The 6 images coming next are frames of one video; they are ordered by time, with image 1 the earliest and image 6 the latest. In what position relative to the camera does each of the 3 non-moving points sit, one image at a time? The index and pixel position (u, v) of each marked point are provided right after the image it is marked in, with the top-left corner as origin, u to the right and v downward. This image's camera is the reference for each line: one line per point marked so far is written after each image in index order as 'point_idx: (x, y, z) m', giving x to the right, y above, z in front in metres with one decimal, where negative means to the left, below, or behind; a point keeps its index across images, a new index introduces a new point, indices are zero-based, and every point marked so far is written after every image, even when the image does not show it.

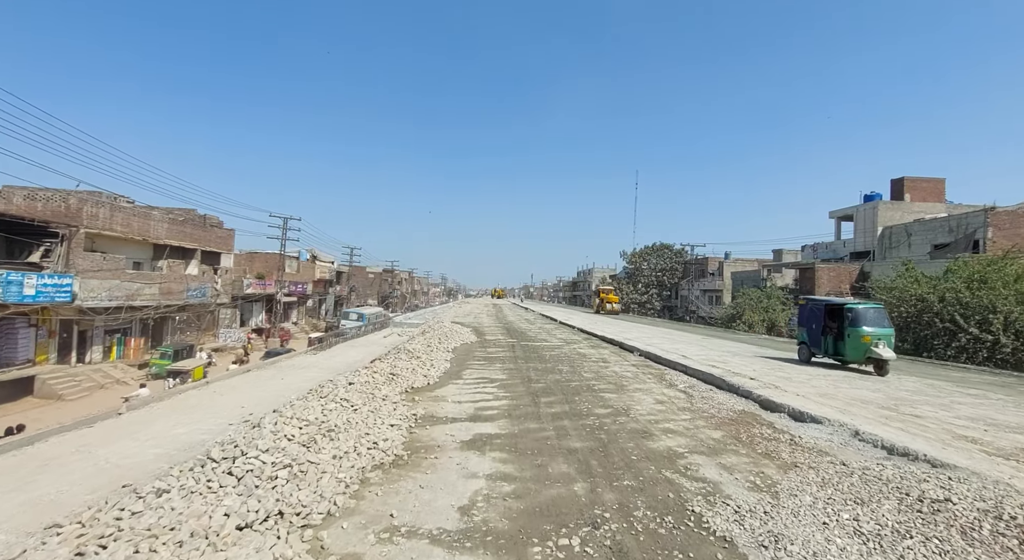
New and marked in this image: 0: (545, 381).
0: (+0.9, -2.6, +13.2) m
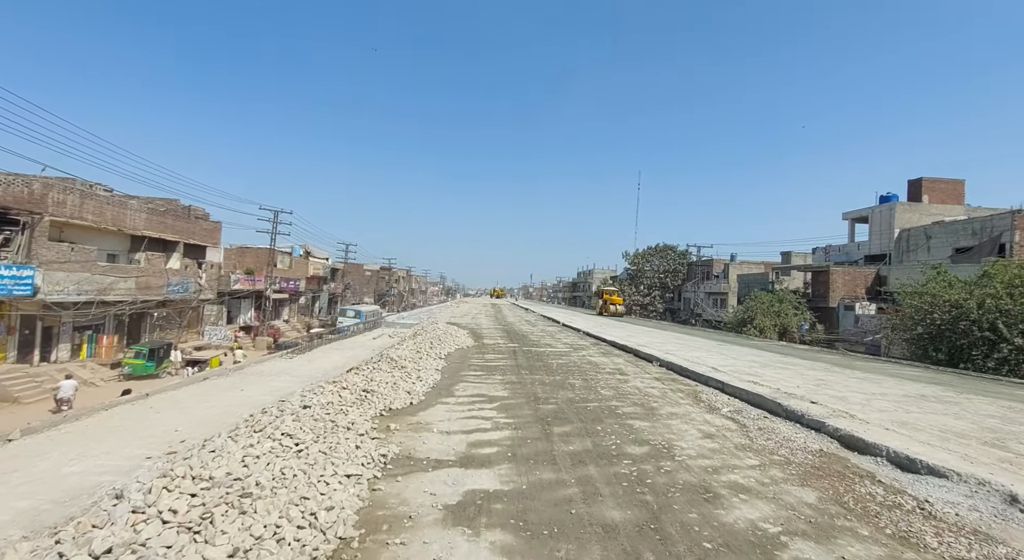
0: (+0.9, -2.5, +10.7) m
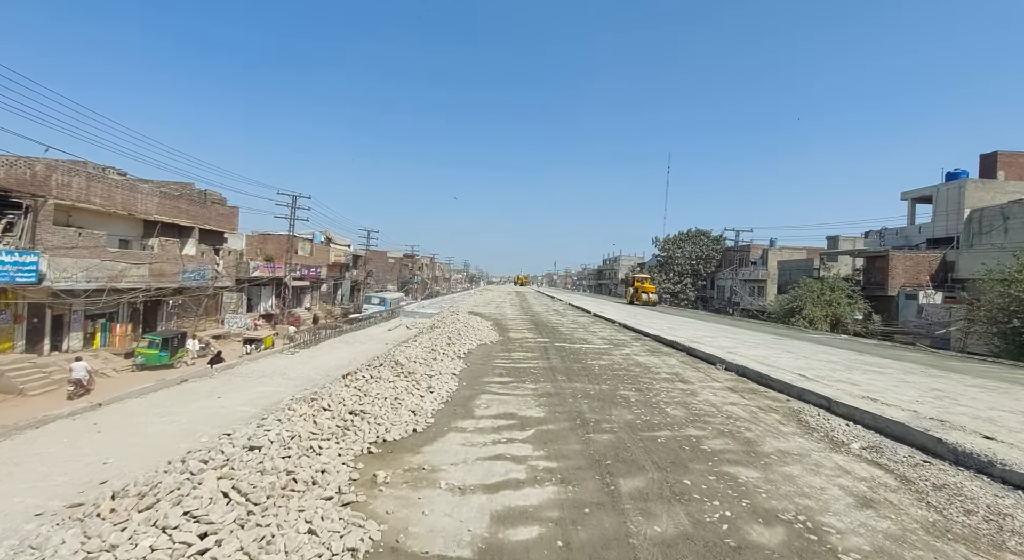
0: (+1.5, -2.2, +8.0) m
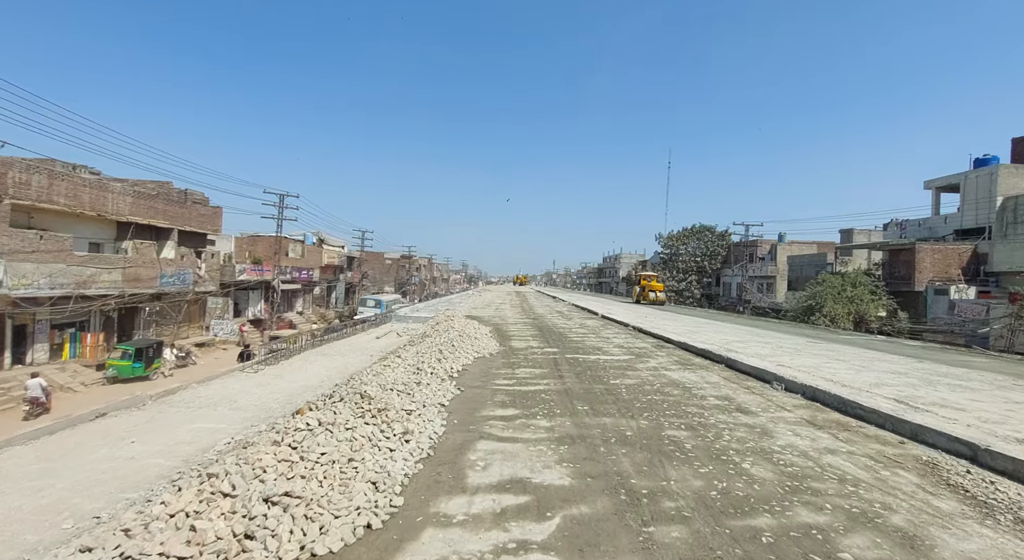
0: (+1.6, -2.2, +5.2) m
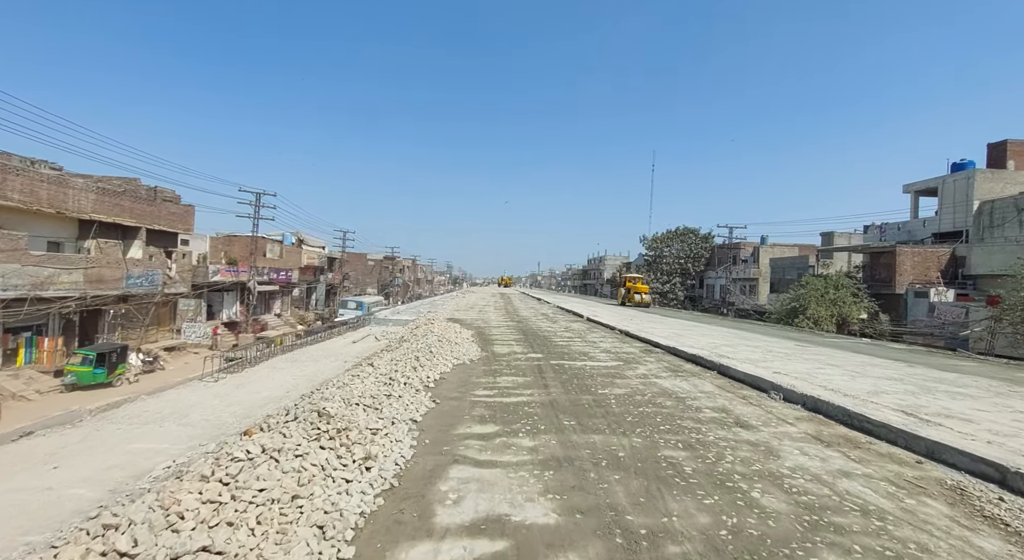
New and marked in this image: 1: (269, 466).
0: (+1.4, -2.3, +4.4) m
1: (-2.4, -1.9, +5.3) m
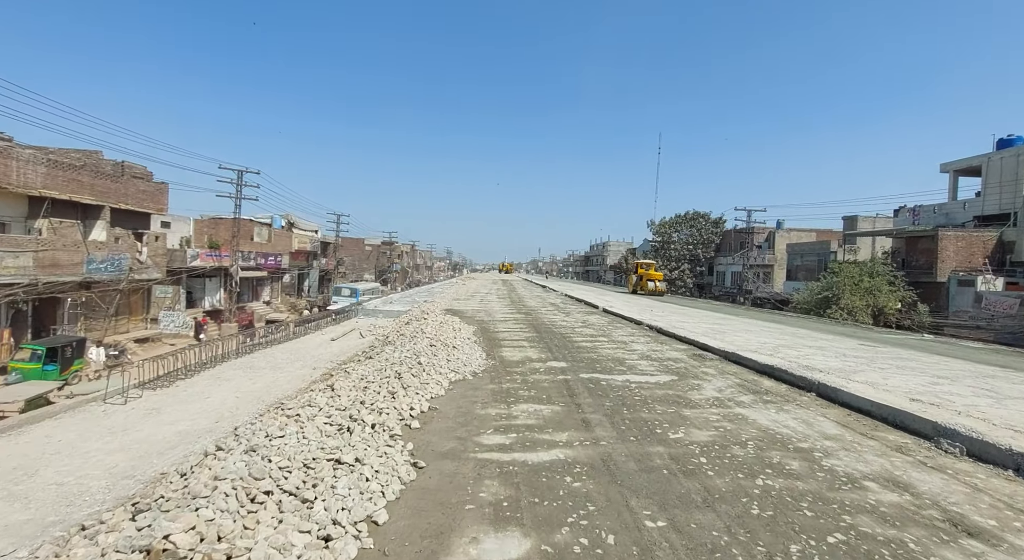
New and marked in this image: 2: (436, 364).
0: (+1.8, -2.2, +0.7) m
1: (-2.1, -1.8, +1.5) m
2: (-1.6, -1.8, +11.1) m
